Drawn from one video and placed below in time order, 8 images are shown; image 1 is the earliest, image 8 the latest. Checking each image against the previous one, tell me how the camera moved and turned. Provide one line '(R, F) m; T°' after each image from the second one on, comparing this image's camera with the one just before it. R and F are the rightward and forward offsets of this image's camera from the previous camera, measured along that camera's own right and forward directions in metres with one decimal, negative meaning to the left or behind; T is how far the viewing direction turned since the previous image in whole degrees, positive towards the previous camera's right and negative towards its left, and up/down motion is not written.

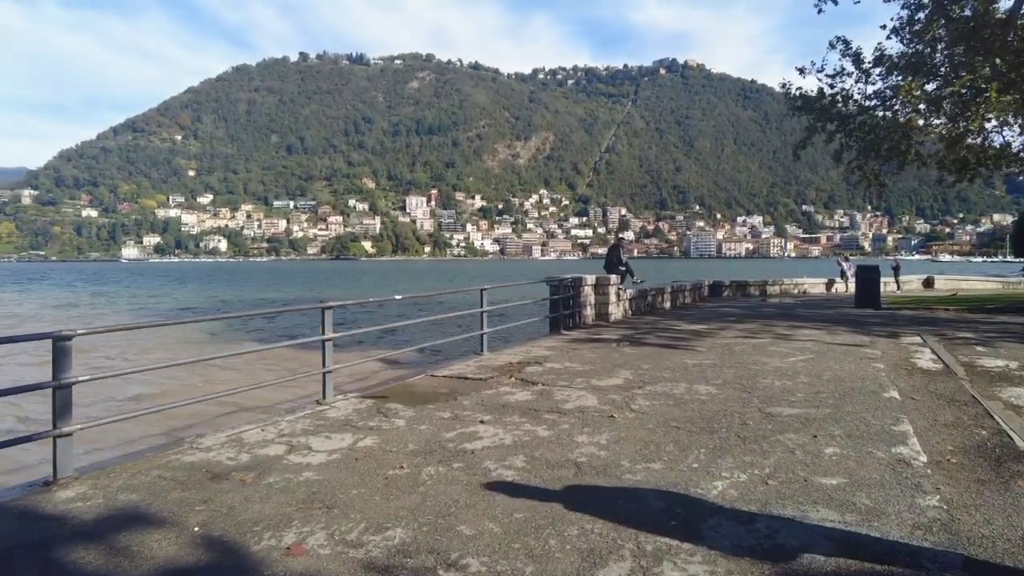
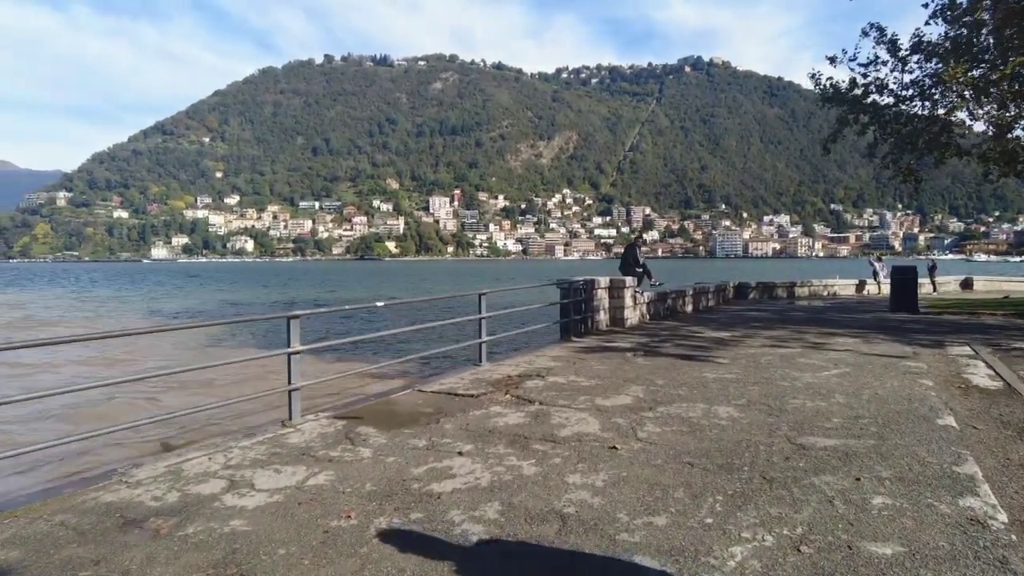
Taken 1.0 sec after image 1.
(+0.3, +0.9) m; -2°
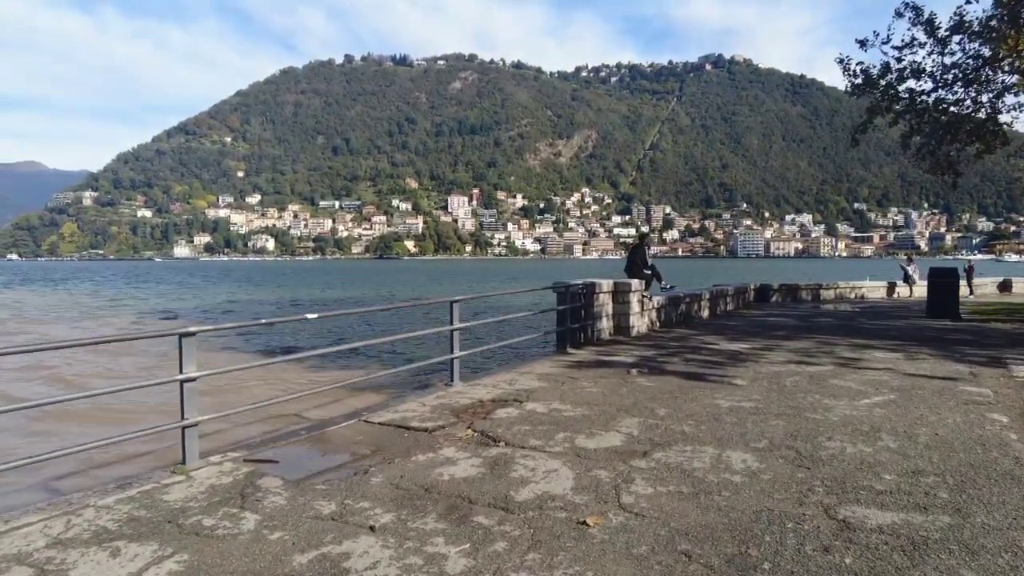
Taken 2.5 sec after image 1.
(+0.5, +1.5) m; -2°
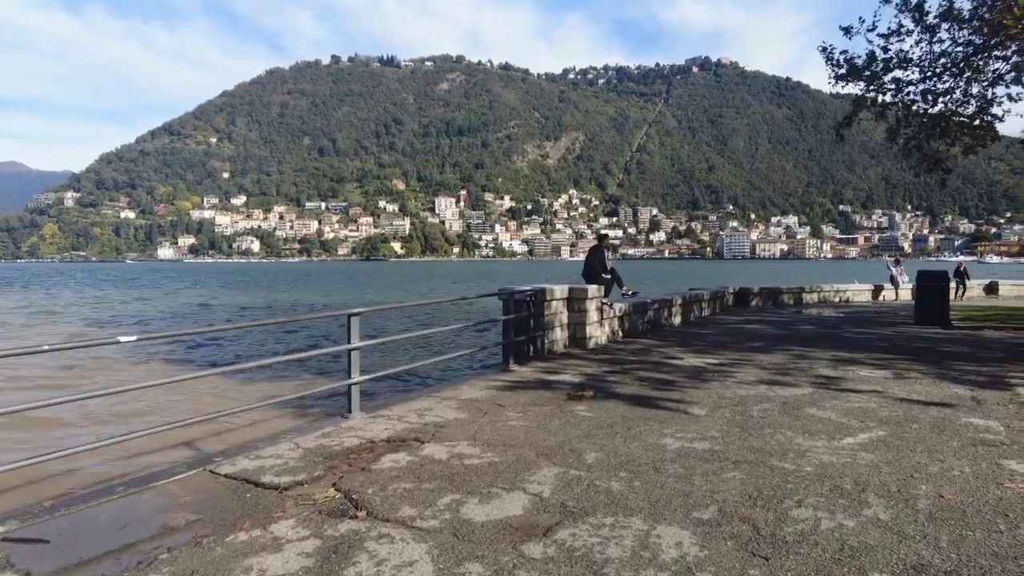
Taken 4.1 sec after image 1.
(+0.8, +1.4) m; +1°
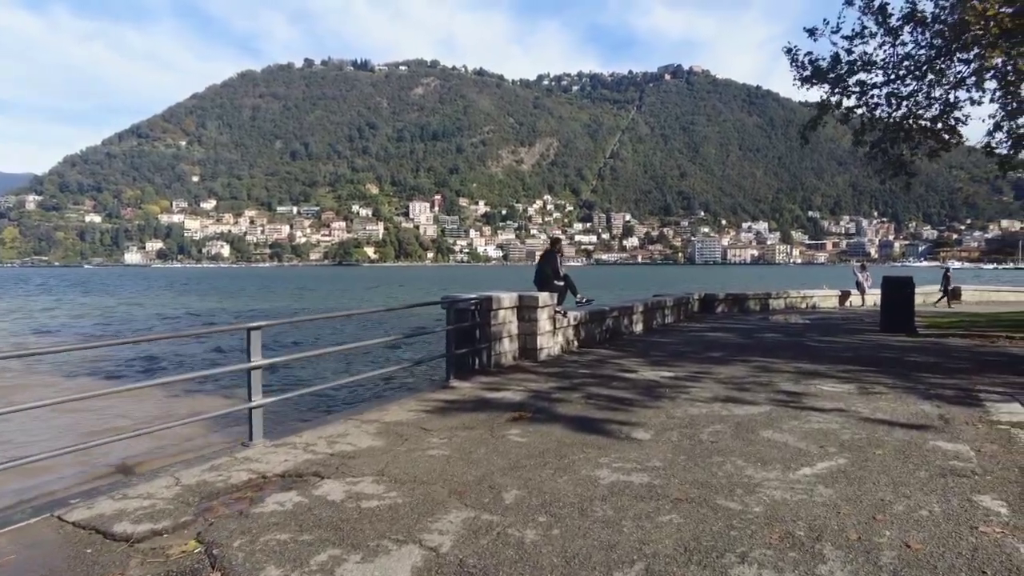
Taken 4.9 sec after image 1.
(+0.5, +0.7) m; +2°
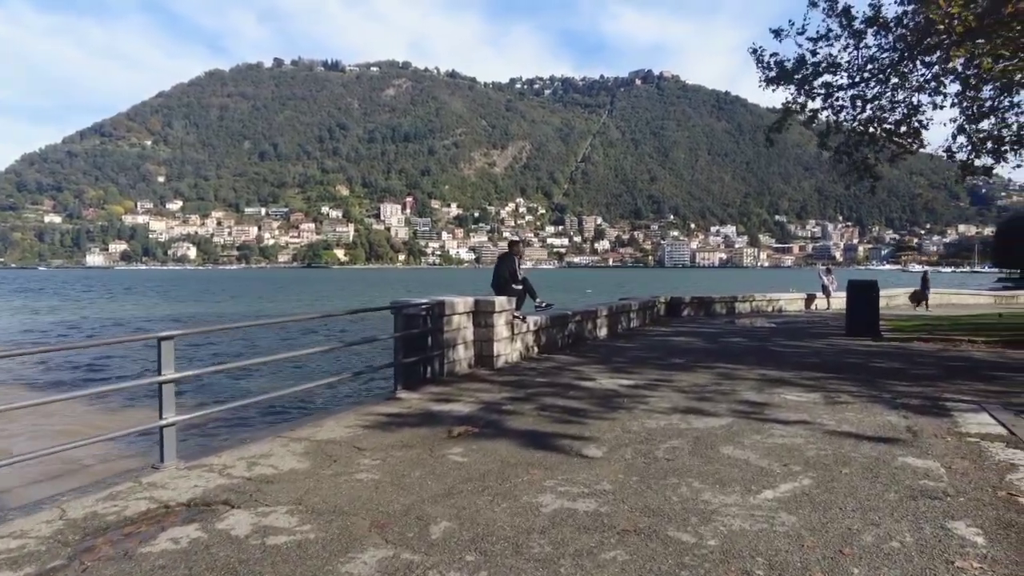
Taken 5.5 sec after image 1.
(+0.3, +0.5) m; +2°
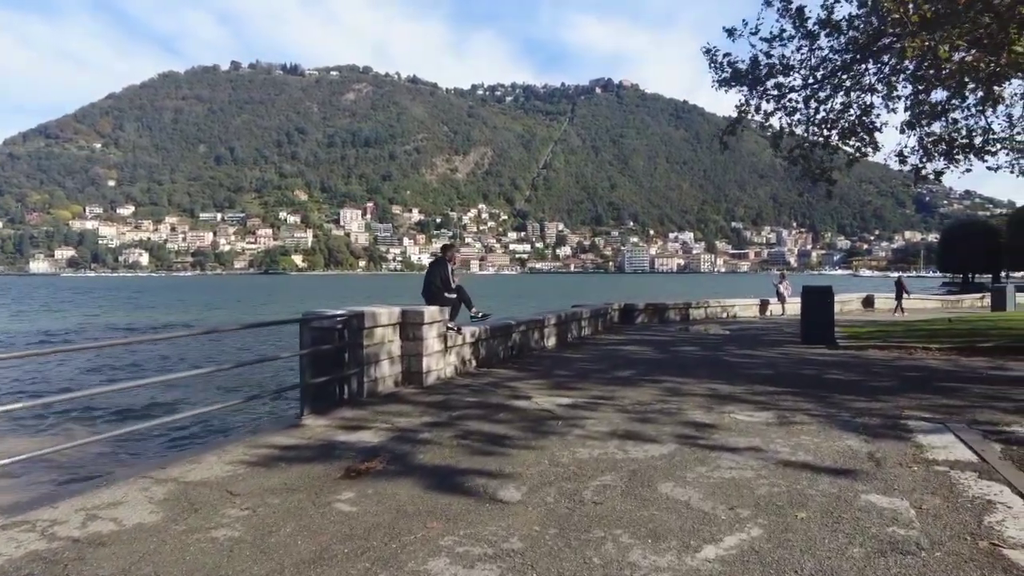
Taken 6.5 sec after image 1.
(+0.4, +0.8) m; +3°
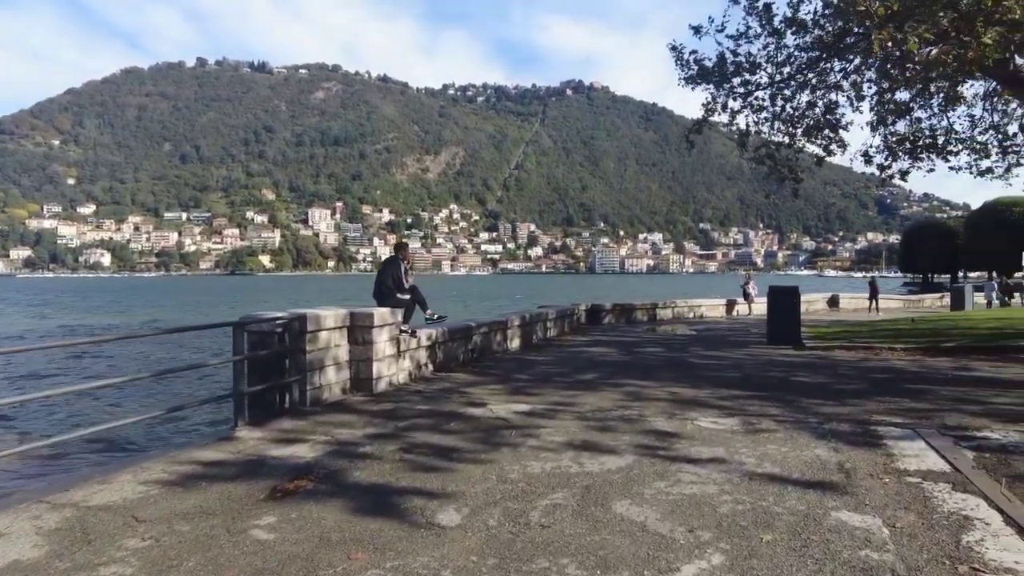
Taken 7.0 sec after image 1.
(+0.2, +0.4) m; +2°
